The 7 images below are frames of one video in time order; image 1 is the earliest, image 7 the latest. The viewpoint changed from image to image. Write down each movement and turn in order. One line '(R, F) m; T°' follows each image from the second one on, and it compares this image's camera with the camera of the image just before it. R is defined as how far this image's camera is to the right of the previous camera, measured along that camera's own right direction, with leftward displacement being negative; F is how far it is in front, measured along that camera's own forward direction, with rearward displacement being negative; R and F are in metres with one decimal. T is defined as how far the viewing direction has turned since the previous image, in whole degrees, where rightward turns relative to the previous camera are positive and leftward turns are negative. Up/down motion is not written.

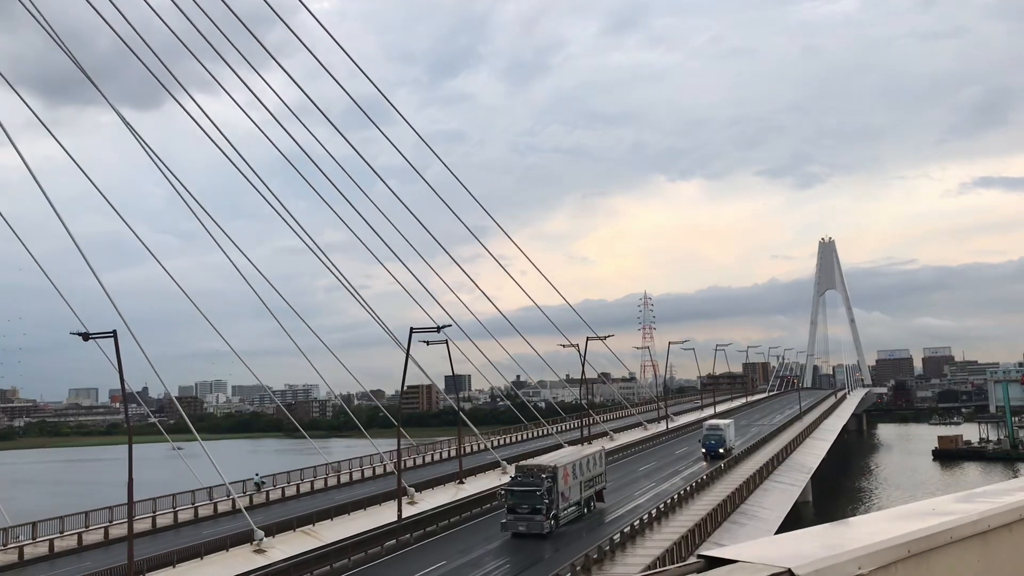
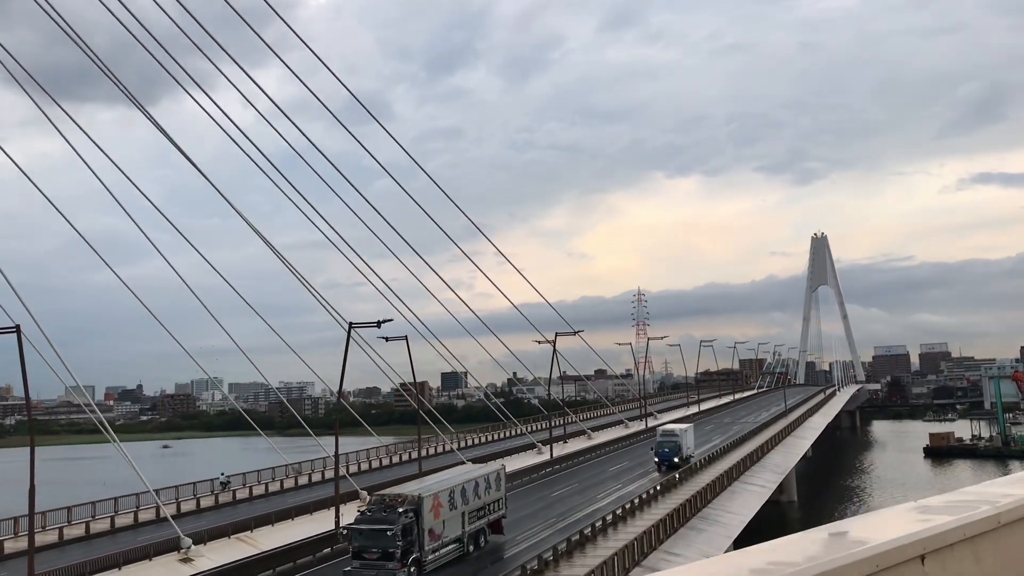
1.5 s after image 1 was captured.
(+1.3, +1.4) m; 0°
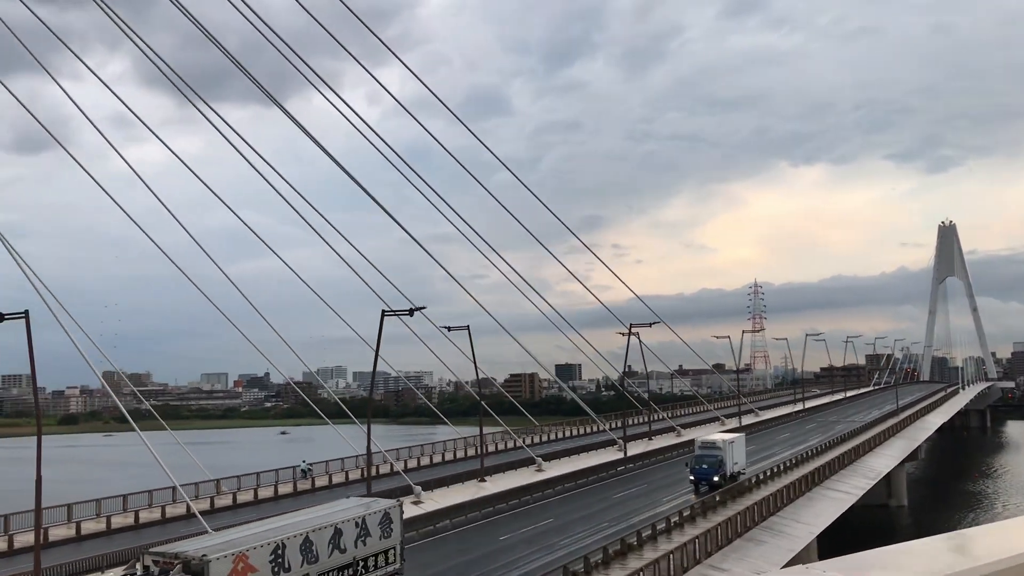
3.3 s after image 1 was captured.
(+1.8, +1.7) m; -7°
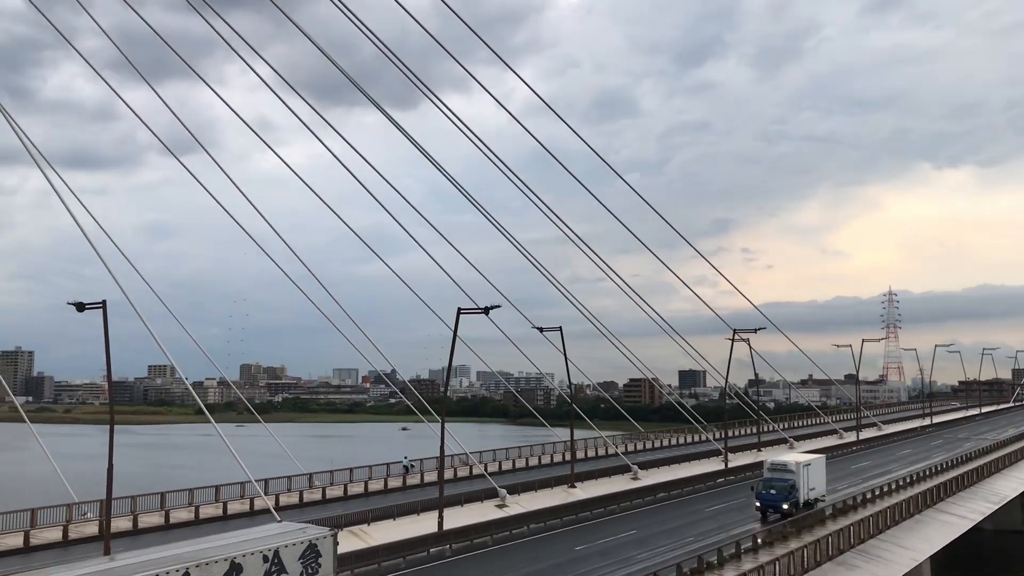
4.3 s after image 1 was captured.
(+1.0, +0.8) m; -7°
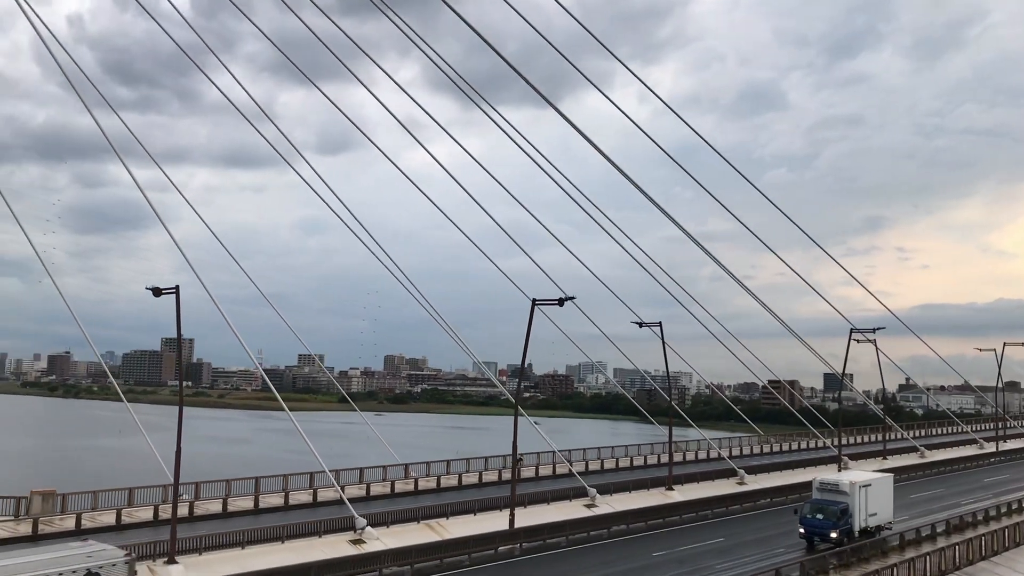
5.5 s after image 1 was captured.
(+1.4, +0.8) m; -8°
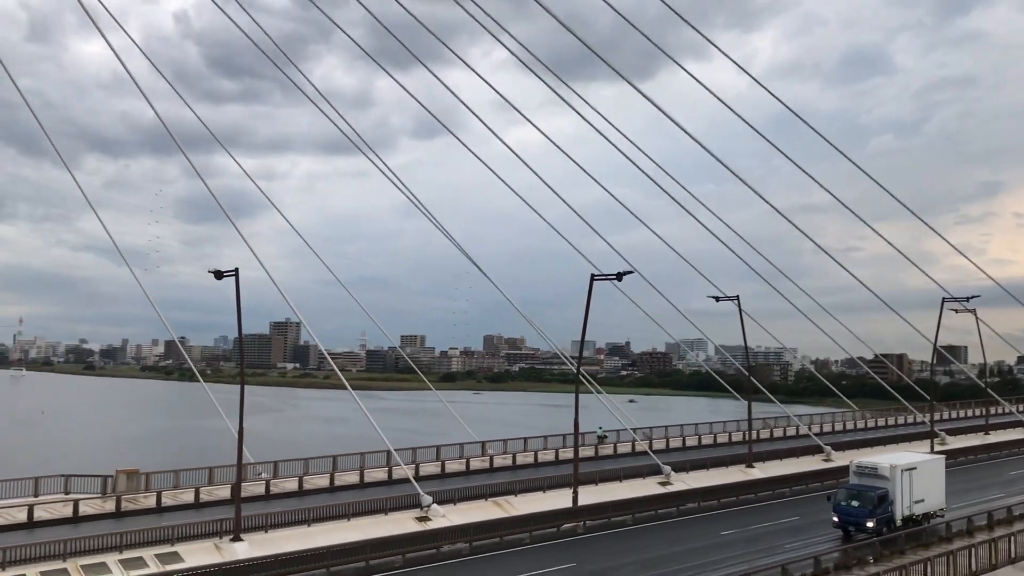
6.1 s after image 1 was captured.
(+0.9, +0.3) m; -6°
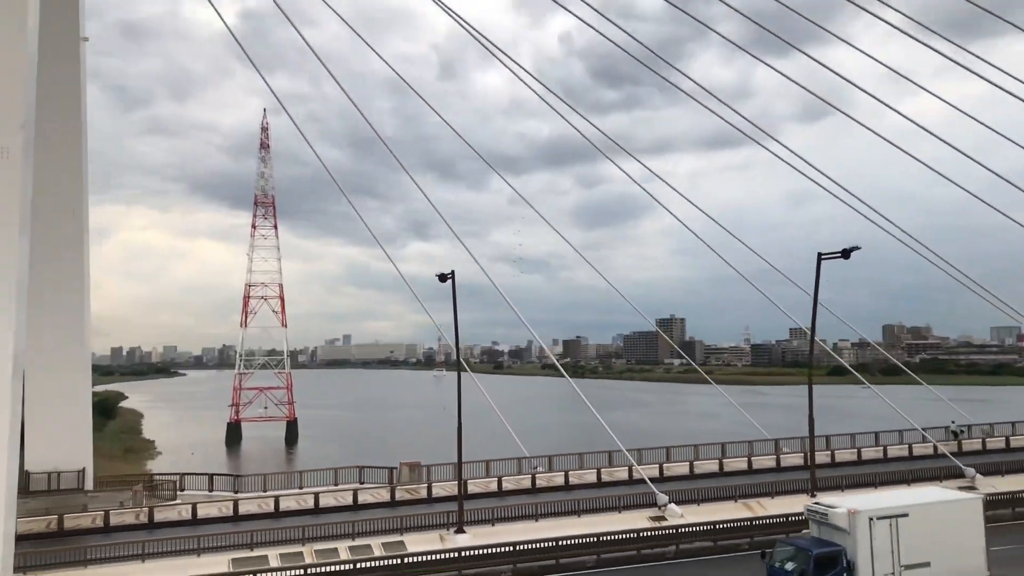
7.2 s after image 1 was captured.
(+3.5, +1.3) m; -23°
